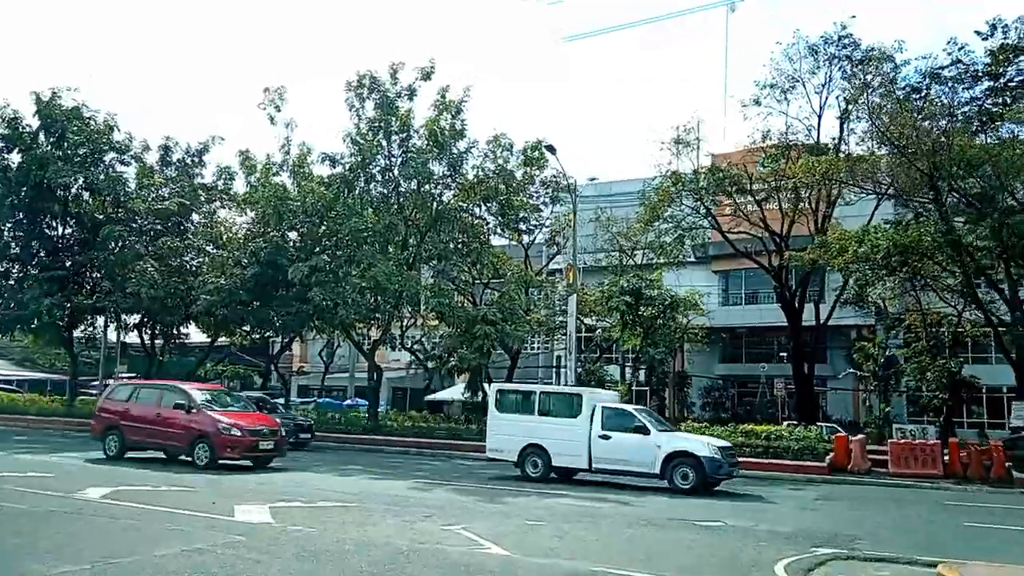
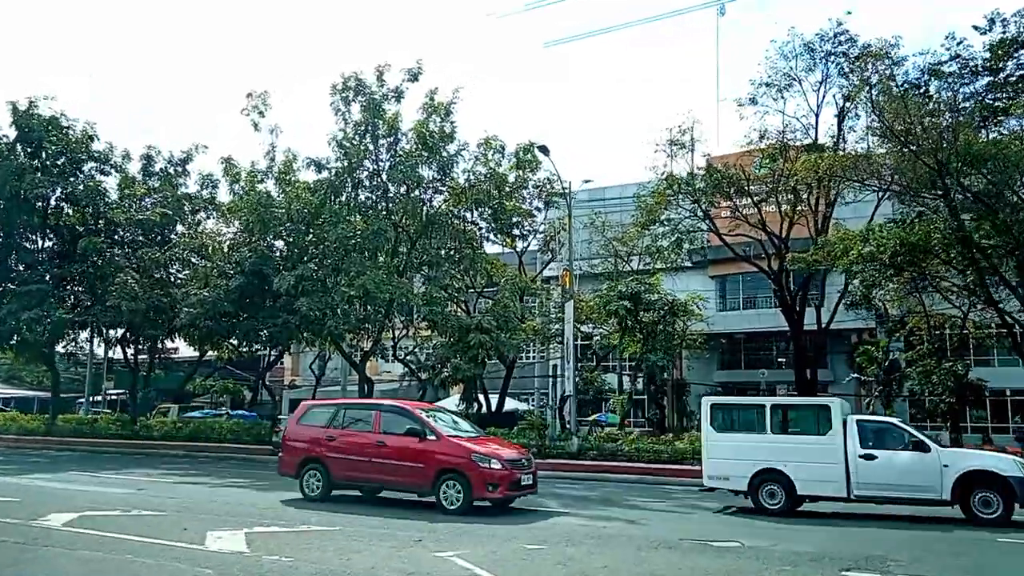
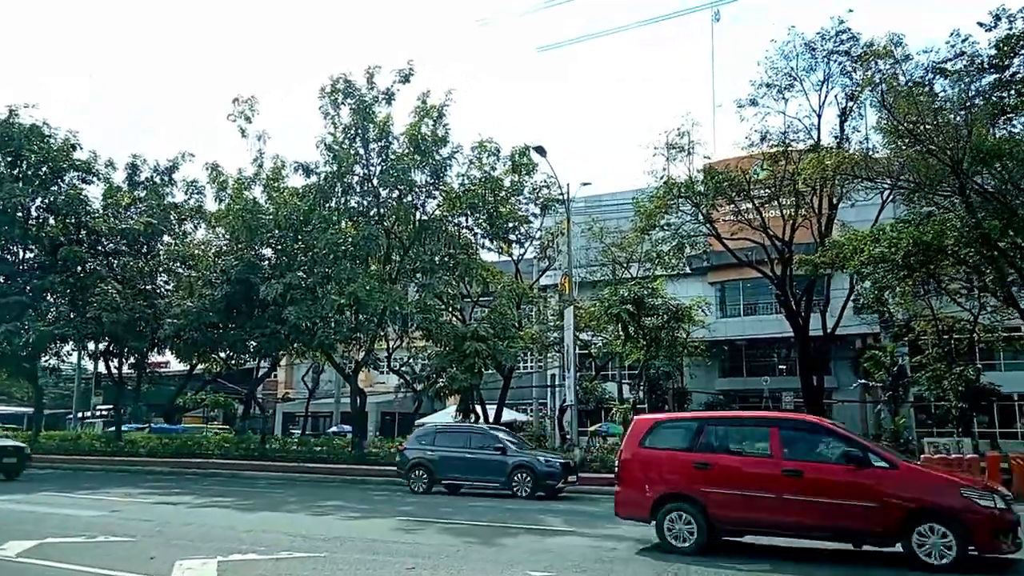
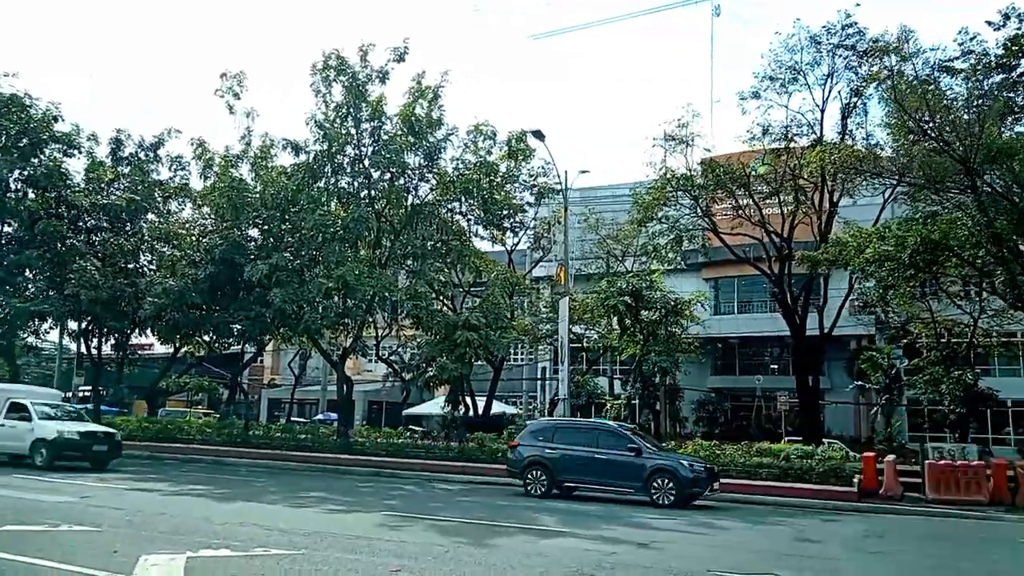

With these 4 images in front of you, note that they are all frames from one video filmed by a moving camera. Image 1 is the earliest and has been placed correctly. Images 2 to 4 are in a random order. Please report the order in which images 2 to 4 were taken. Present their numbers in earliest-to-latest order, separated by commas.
2, 3, 4
